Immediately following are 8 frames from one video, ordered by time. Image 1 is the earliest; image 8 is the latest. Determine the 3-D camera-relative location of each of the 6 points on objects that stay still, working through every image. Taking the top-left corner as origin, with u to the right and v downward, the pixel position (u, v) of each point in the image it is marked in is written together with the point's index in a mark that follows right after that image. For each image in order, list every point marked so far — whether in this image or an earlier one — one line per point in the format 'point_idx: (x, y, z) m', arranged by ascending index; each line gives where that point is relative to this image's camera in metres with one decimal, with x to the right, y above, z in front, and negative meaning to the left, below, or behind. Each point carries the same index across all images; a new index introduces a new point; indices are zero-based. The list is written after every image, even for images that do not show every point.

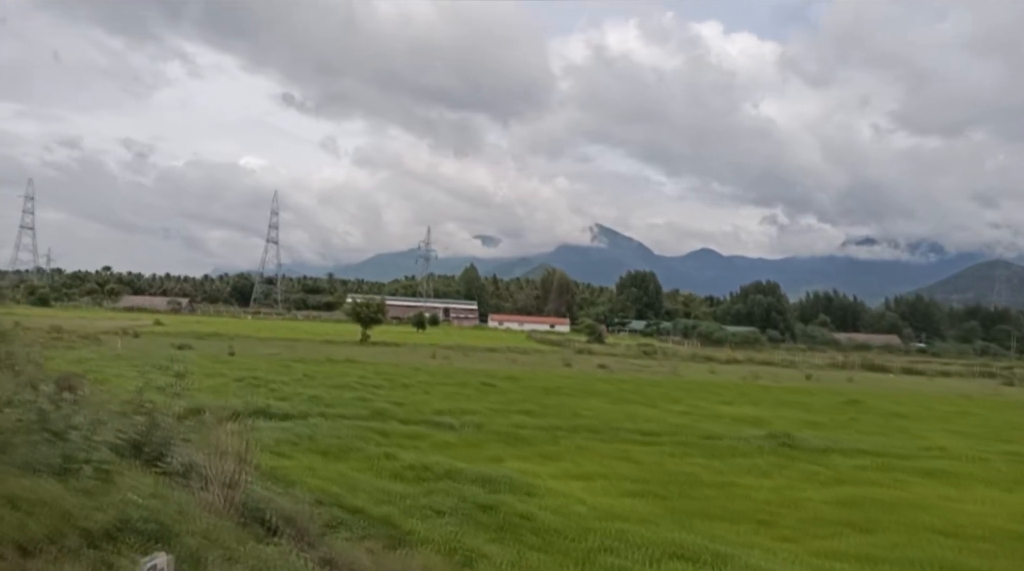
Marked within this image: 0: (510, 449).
0: (0.0, -3.7, +19.6) m
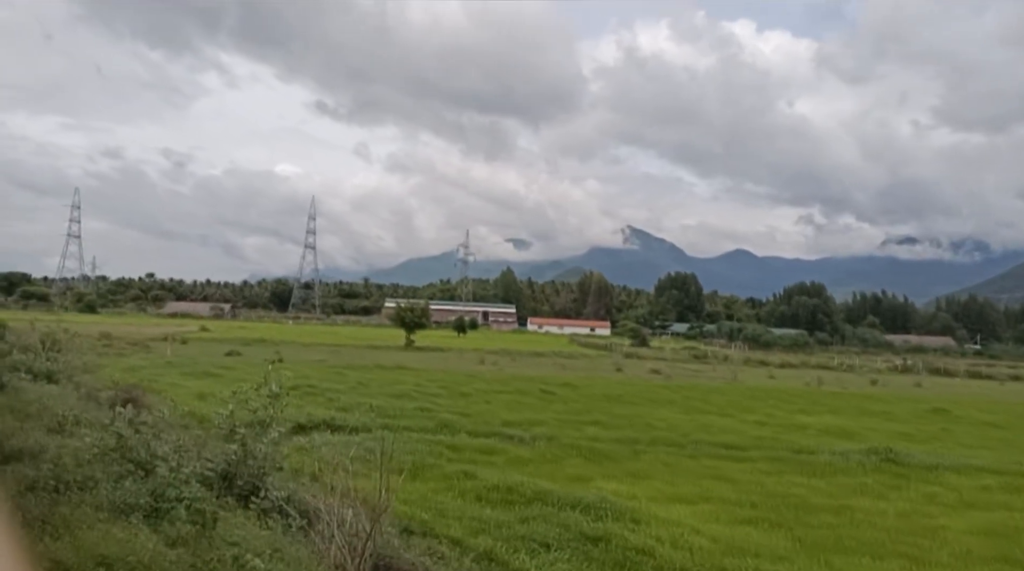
0: (+1.7, -3.8, +18.3) m
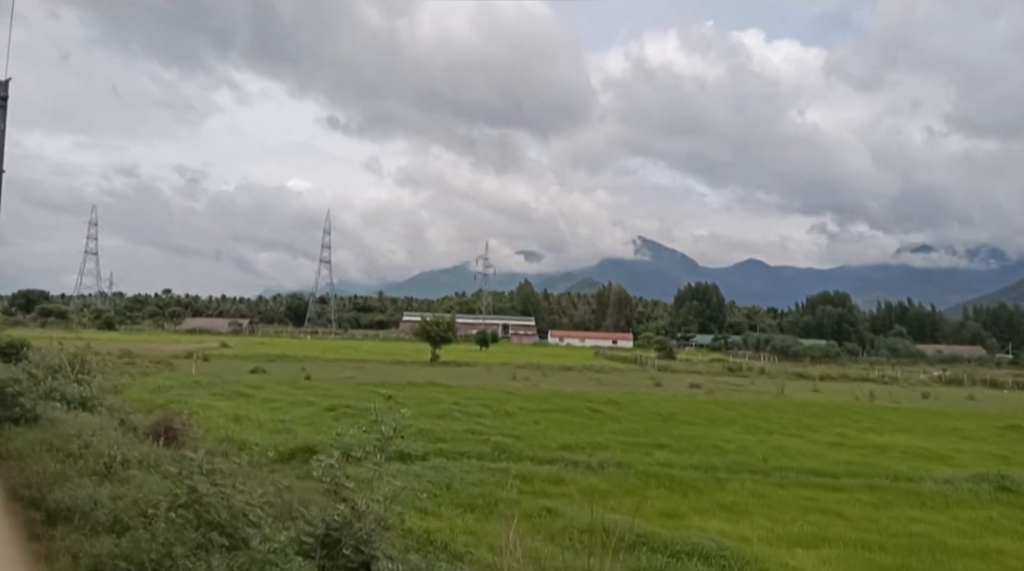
0: (+3.2, -4.1, +16.5) m
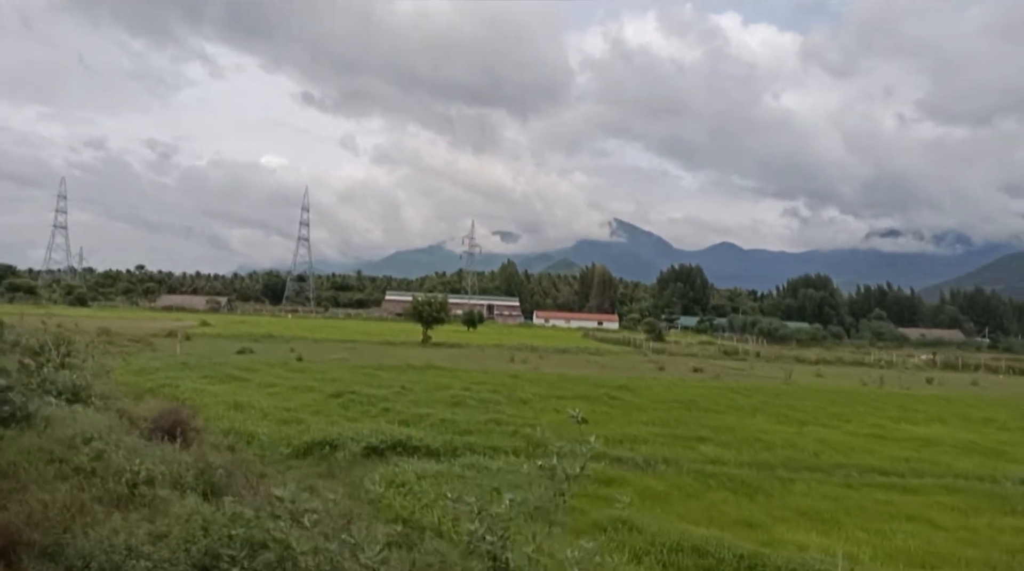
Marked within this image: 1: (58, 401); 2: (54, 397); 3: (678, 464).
0: (+4.1, -3.7, +14.9) m
1: (-7.1, -1.8, +13.5) m
2: (-7.3, -1.7, +13.8) m
3: (+3.4, -3.7, +17.9) m
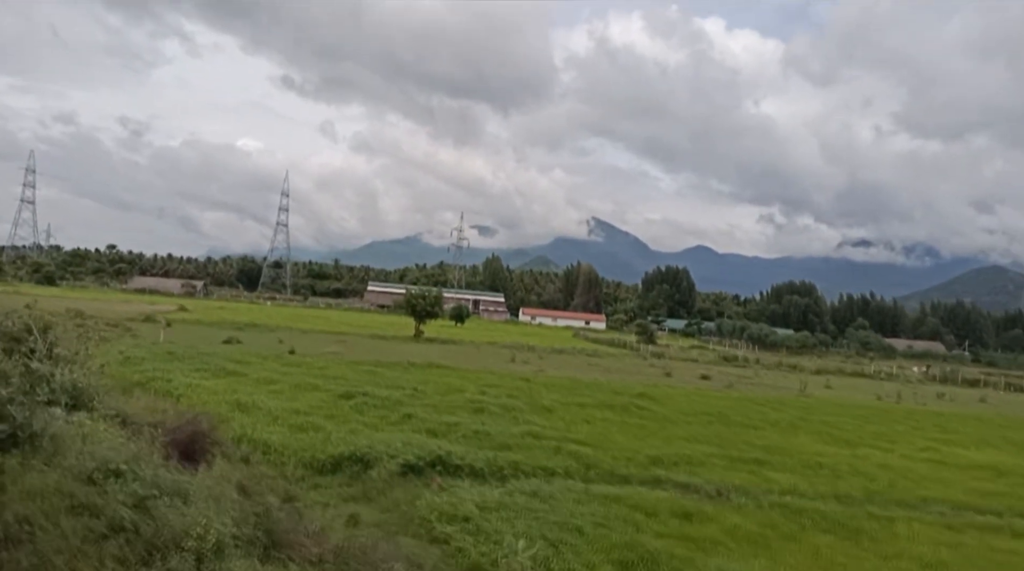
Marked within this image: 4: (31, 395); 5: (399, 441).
0: (+5.2, -3.9, +12.9) m
1: (-5.9, -1.5, +11.2) m
2: (-6.1, -1.5, +11.5) m
3: (+4.4, -3.8, +15.9) m
4: (-5.9, -1.3, +10.5) m
5: (-2.3, -3.2, +17.9) m
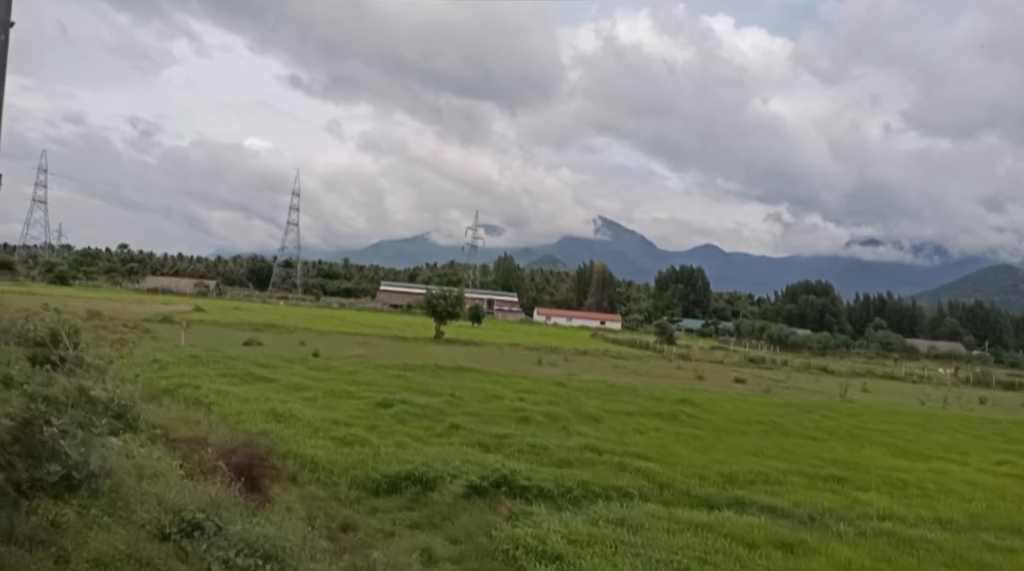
0: (+6.4, -4.0, +11.5) m
1: (-4.7, -1.6, +9.9) m
2: (-5.0, -1.6, +10.2) m
3: (+5.6, -3.9, +14.5) m
4: (-4.8, -1.4, +9.2) m
5: (-1.1, -3.3, +16.5) m
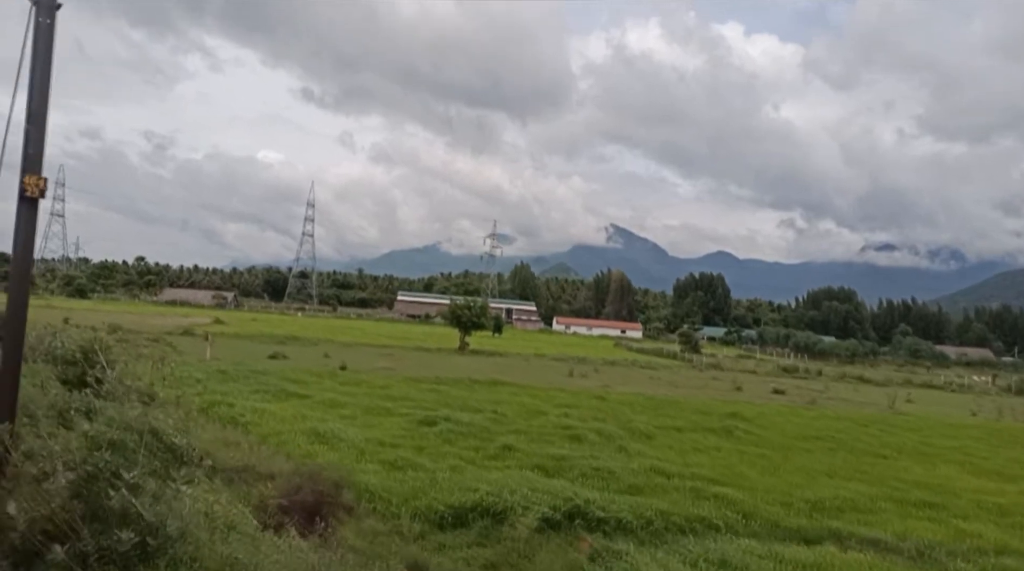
0: (+7.5, -4.1, +10.1) m
1: (-3.7, -1.8, +8.7) m
2: (-3.9, -1.8, +9.0) m
3: (+6.8, -4.1, +13.1) m
4: (-3.7, -1.5, +8.0) m
5: (+0.1, -3.5, +15.3) m
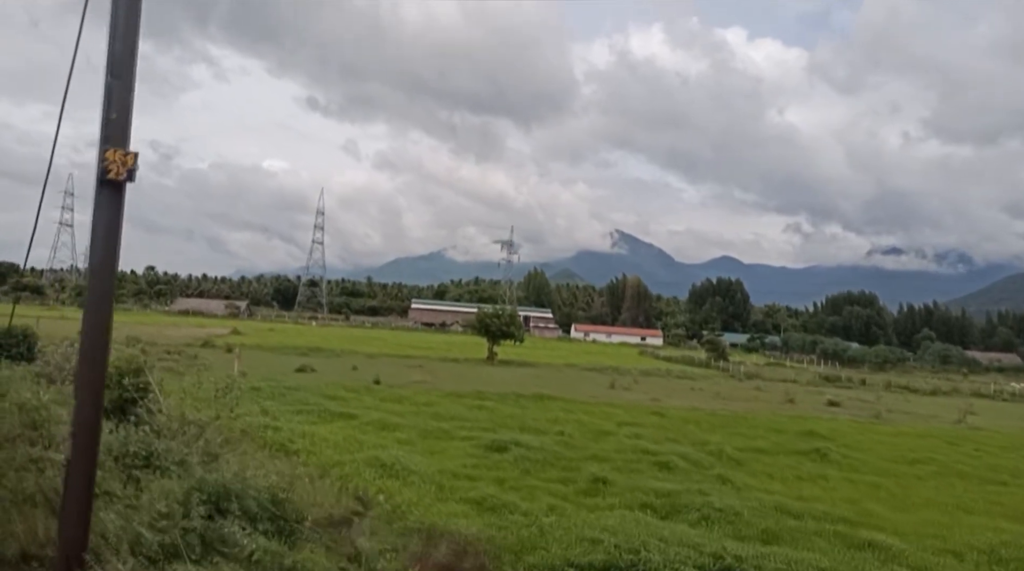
0: (+9.3, -4.2, +7.7) m
1: (-1.9, -2.0, +6.4) m
2: (-2.1, -1.9, +6.7) m
3: (+8.6, -4.2, +10.8) m
4: (-2.0, -1.7, +5.7) m
5: (+1.9, -3.7, +12.9) m
